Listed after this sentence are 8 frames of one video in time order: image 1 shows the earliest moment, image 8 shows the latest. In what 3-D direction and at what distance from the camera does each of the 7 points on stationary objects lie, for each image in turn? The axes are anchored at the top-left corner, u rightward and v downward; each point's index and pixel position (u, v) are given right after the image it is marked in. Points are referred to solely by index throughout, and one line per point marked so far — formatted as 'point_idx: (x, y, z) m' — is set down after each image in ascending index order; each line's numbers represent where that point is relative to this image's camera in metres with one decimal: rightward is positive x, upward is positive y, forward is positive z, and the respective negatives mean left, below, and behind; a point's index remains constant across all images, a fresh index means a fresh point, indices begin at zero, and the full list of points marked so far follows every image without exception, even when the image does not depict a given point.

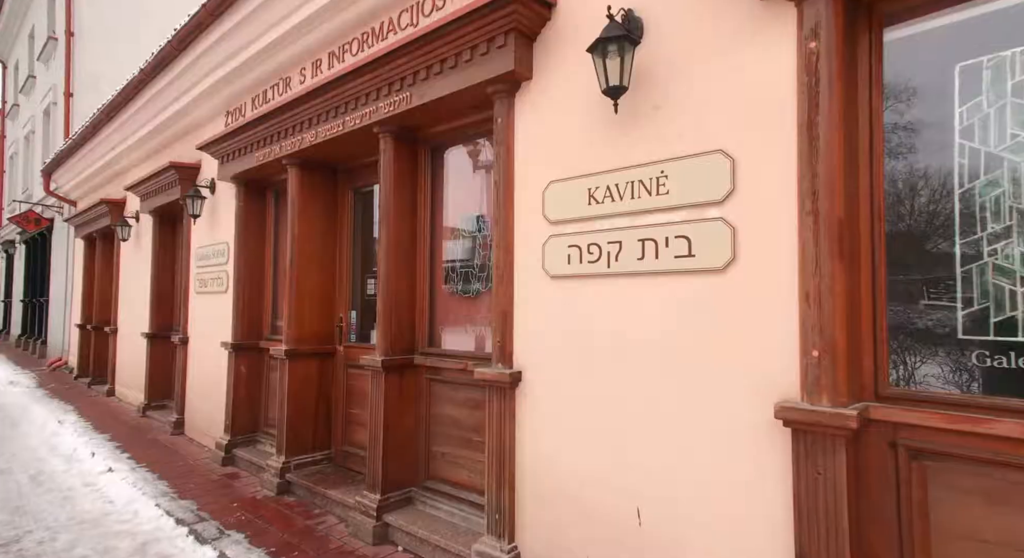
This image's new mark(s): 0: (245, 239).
0: (-2.7, +0.4, +5.9) m
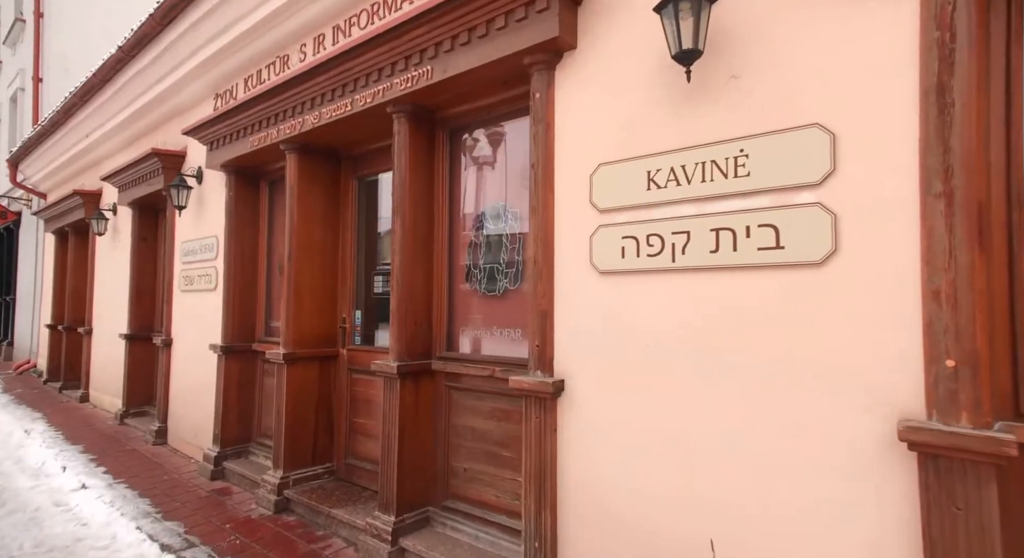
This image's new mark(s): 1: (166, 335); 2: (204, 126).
0: (-2.6, +0.4, +5.4) m
1: (-3.9, -0.7, +6.4) m
2: (-2.9, +1.4, +5.3) m
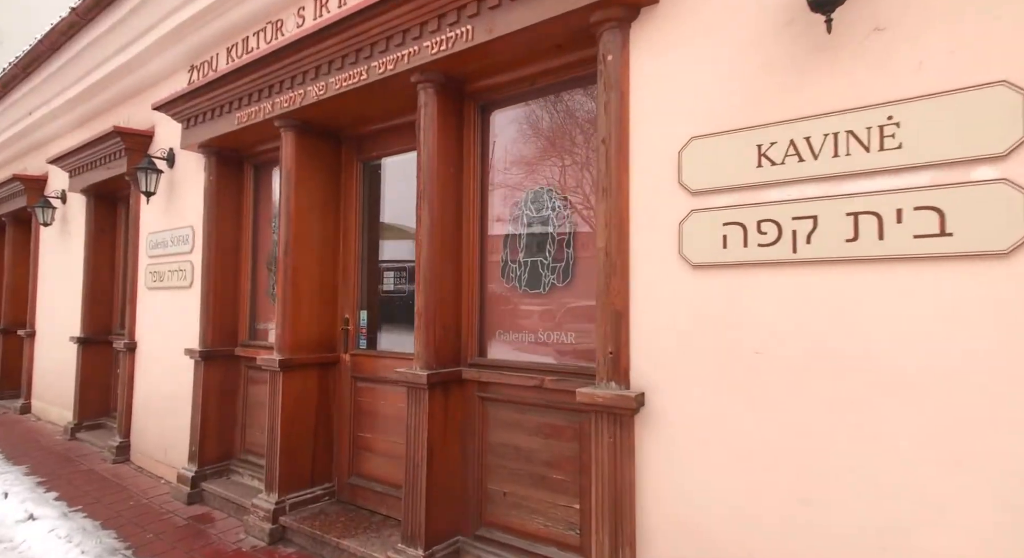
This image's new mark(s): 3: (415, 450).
0: (-2.5, +0.4, +4.8) m
1: (-3.9, -0.6, +5.7) m
2: (-2.7, +1.5, +4.7) m
3: (-0.5, -0.9, +3.0) m
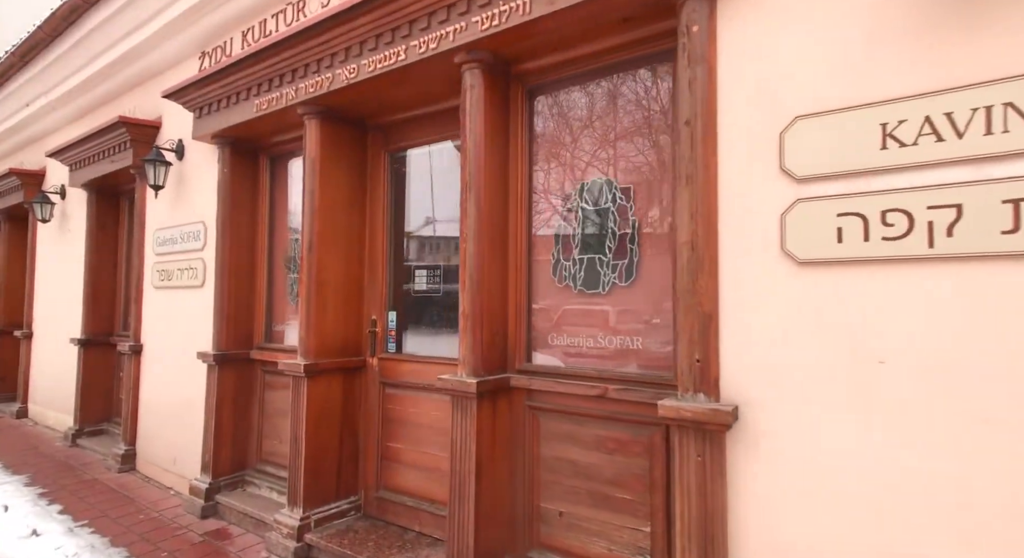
0: (-2.2, +0.4, +4.5) m
1: (-3.6, -0.6, +5.4) m
2: (-2.5, +1.5, +4.4) m
3: (-0.2, -0.9, +2.7) m
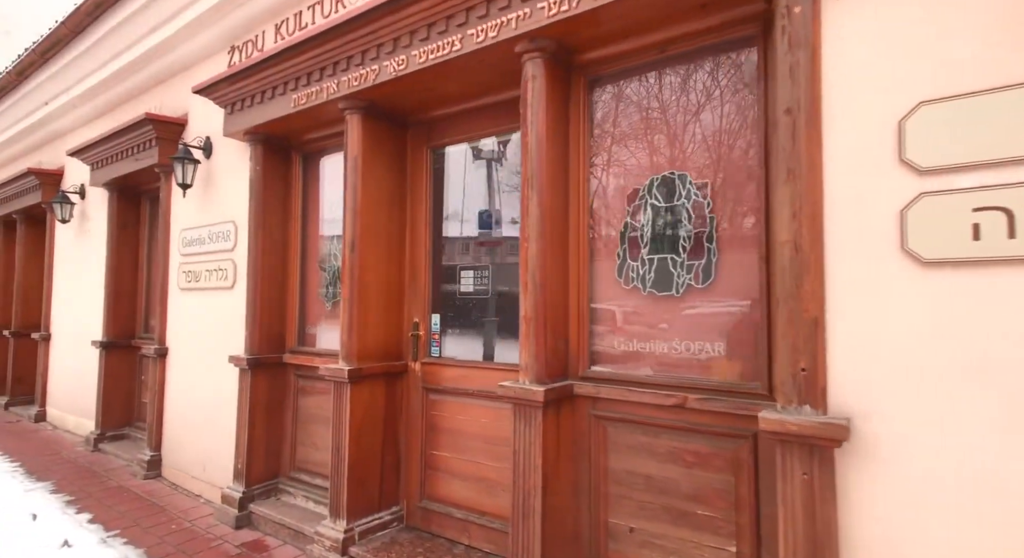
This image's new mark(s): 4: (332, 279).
0: (-1.9, +0.4, +4.4) m
1: (-3.3, -0.6, +5.3) m
2: (-2.1, +1.5, +4.3) m
3: (+0.1, -0.9, +2.6) m
4: (-1.4, 0.0, +4.3) m
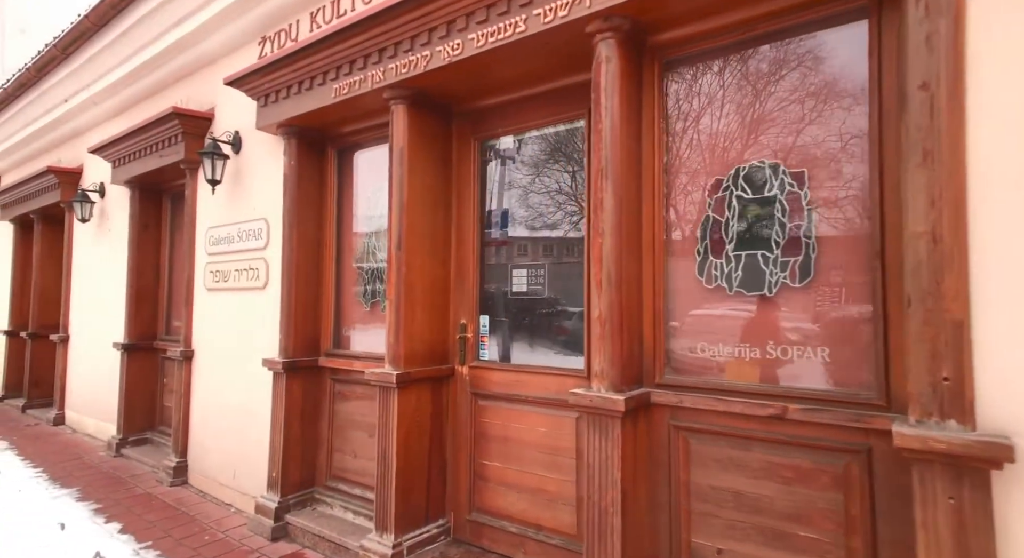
0: (-1.6, +0.4, +4.2) m
1: (-3.0, -0.6, +5.1) m
2: (-1.8, +1.5, +4.1) m
3: (+0.4, -0.9, +2.4) m
4: (-1.0, 0.0, +4.1) m
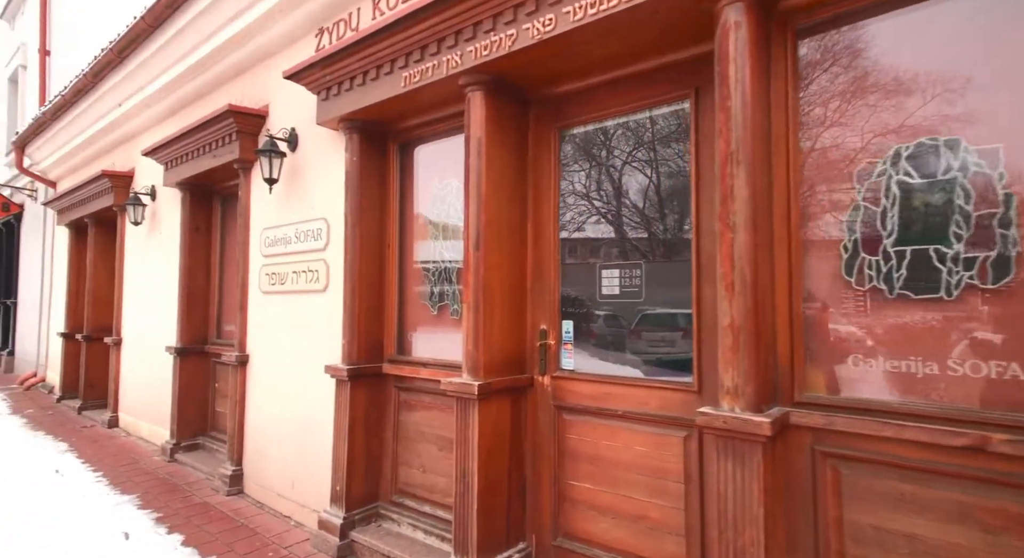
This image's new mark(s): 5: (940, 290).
0: (-1.1, +0.4, +4.0) m
1: (-2.4, -0.6, +4.9) m
2: (-1.3, +1.5, +3.9) m
3: (+0.8, -0.9, +2.0) m
4: (-0.5, 0.0, +3.9) m
5: (+1.5, 0.0, +2.0) m
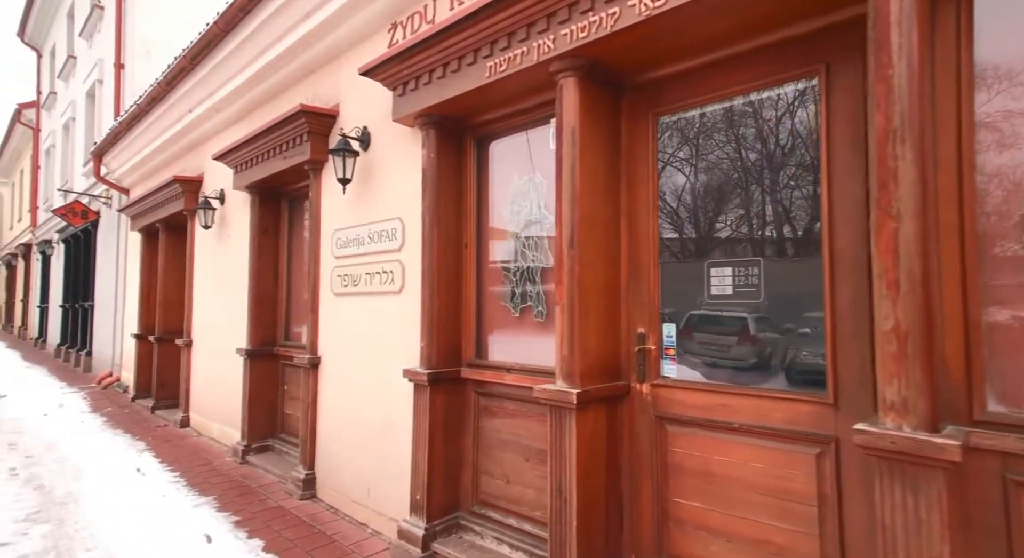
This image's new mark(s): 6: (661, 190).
0: (-0.5, +0.4, +3.8) m
1: (-1.7, -0.7, +4.9) m
2: (-0.7, +1.5, +3.7) m
3: (+1.2, -0.9, +1.7) m
4: (0.0, 0.0, +3.7) m
5: (+1.9, 0.0, +1.6) m
6: (+0.8, +0.5, +3.0) m
